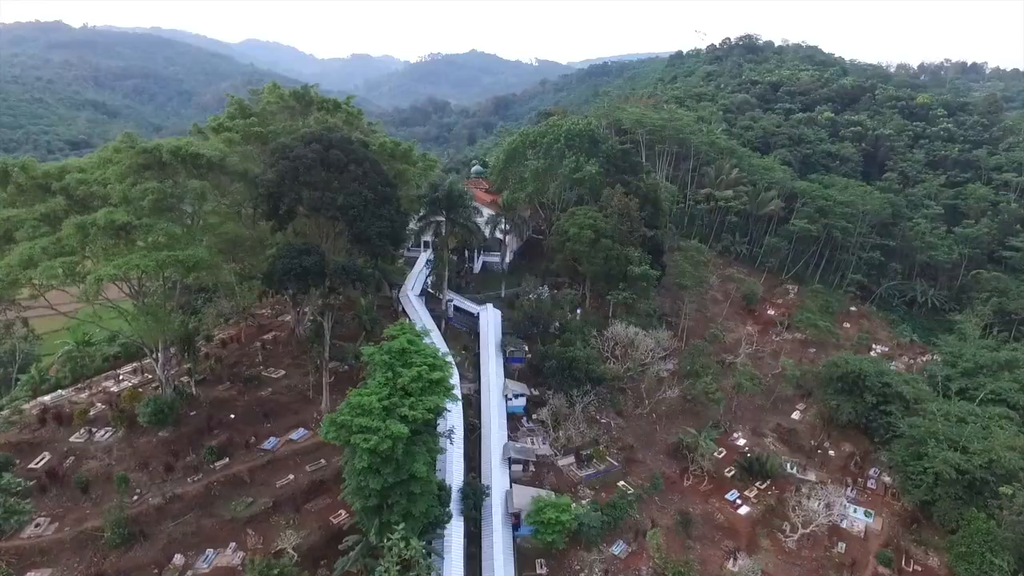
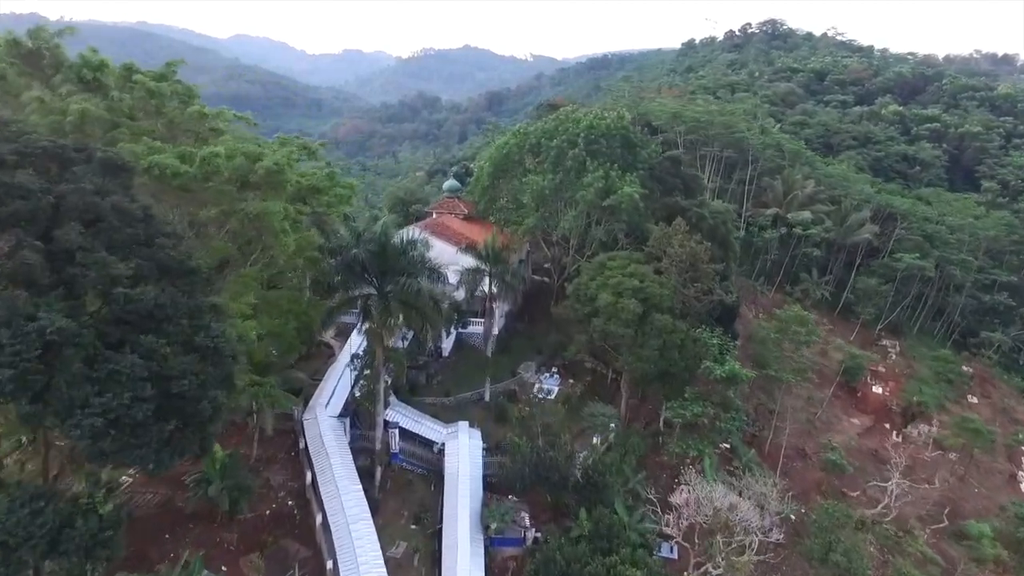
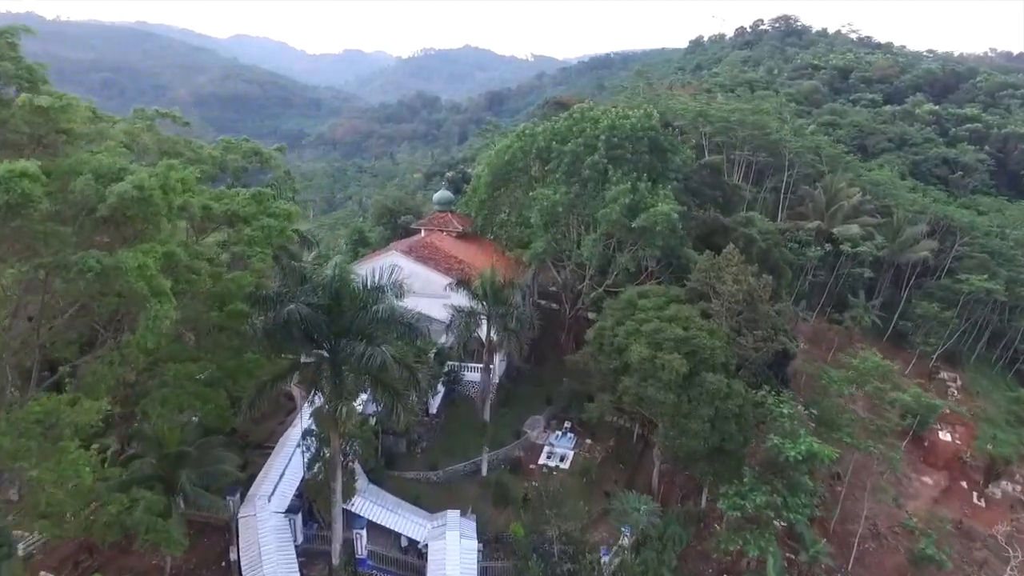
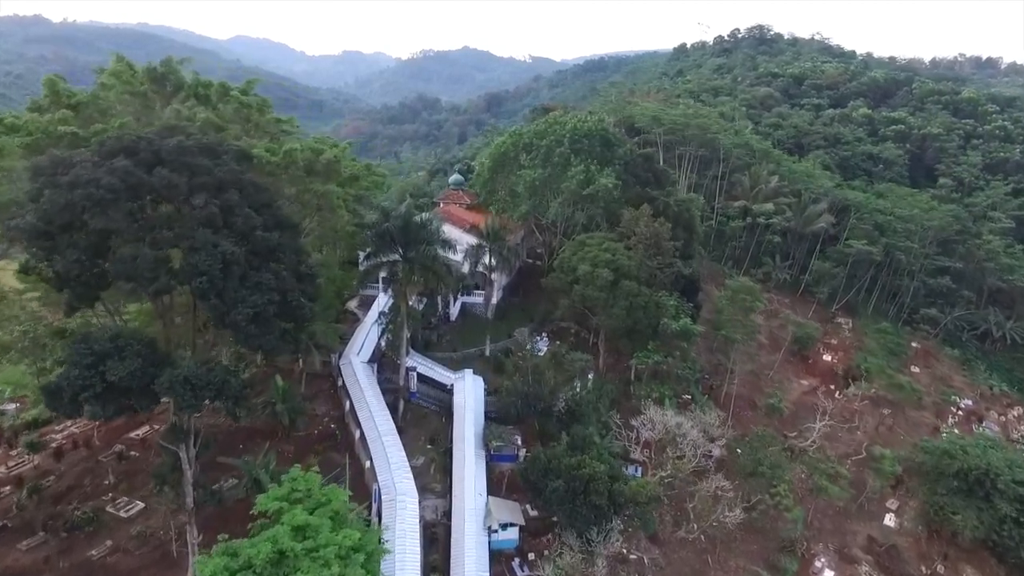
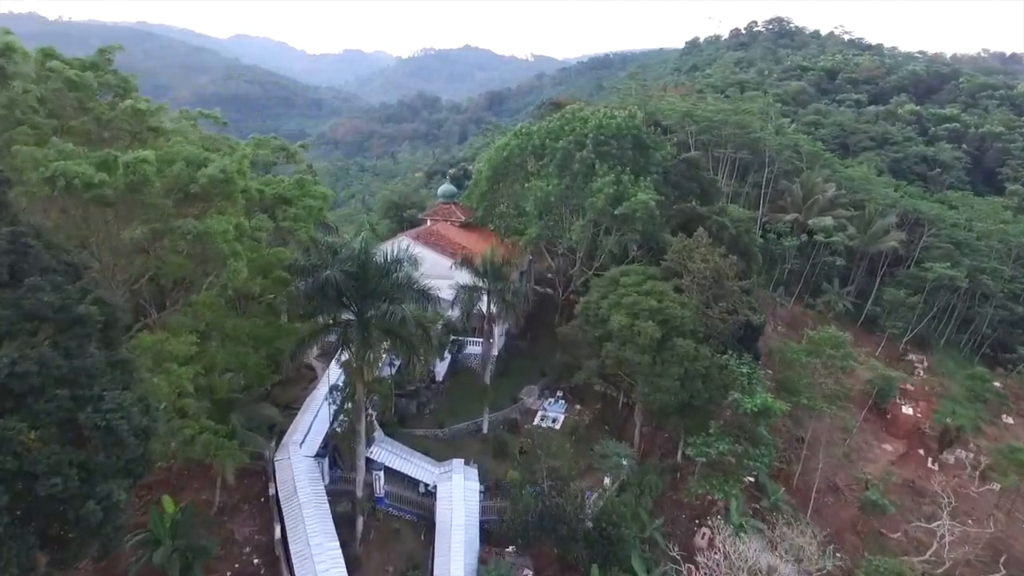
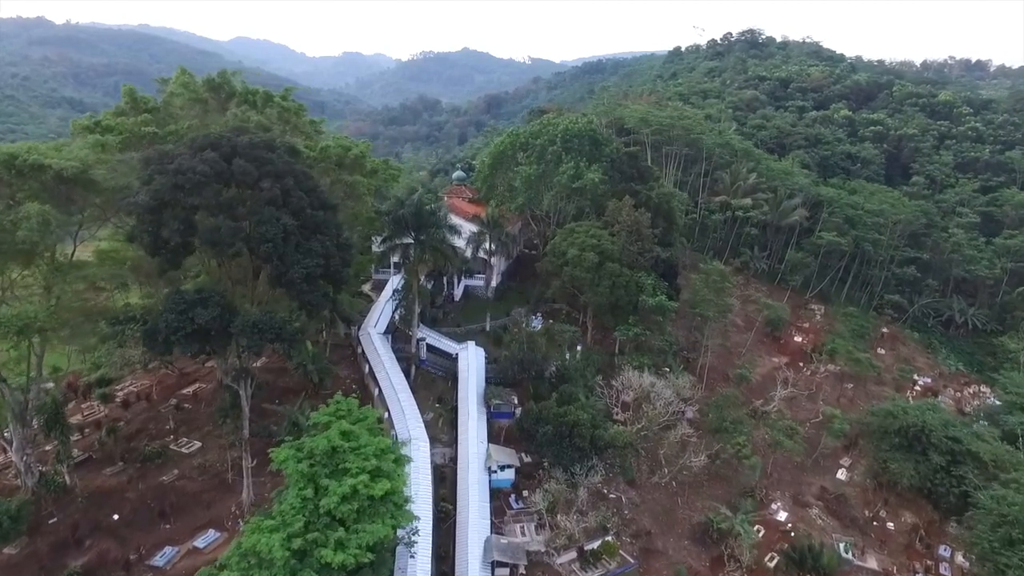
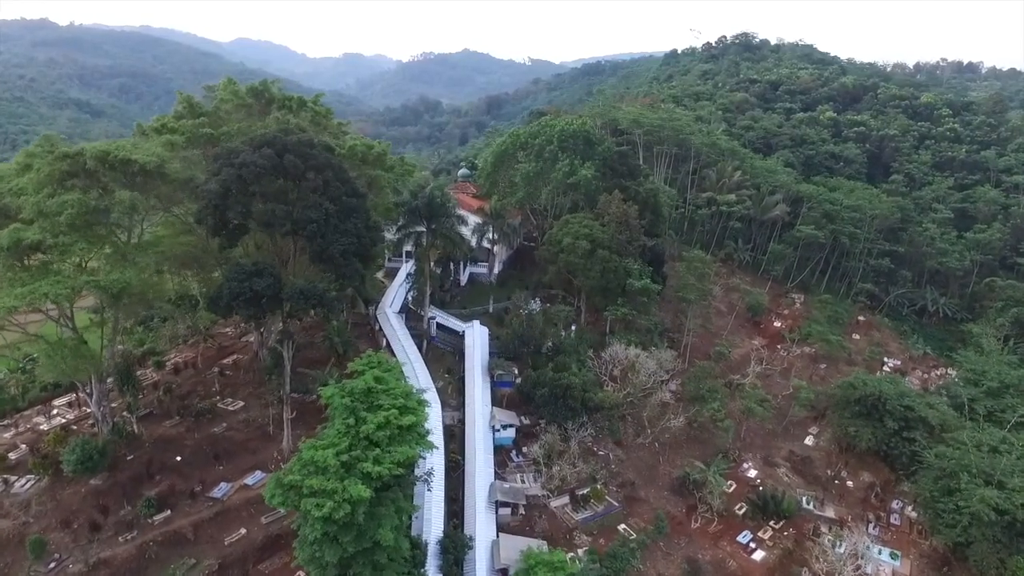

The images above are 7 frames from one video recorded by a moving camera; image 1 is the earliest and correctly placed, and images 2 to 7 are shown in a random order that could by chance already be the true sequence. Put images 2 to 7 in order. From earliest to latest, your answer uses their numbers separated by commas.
7, 6, 4, 2, 5, 3
